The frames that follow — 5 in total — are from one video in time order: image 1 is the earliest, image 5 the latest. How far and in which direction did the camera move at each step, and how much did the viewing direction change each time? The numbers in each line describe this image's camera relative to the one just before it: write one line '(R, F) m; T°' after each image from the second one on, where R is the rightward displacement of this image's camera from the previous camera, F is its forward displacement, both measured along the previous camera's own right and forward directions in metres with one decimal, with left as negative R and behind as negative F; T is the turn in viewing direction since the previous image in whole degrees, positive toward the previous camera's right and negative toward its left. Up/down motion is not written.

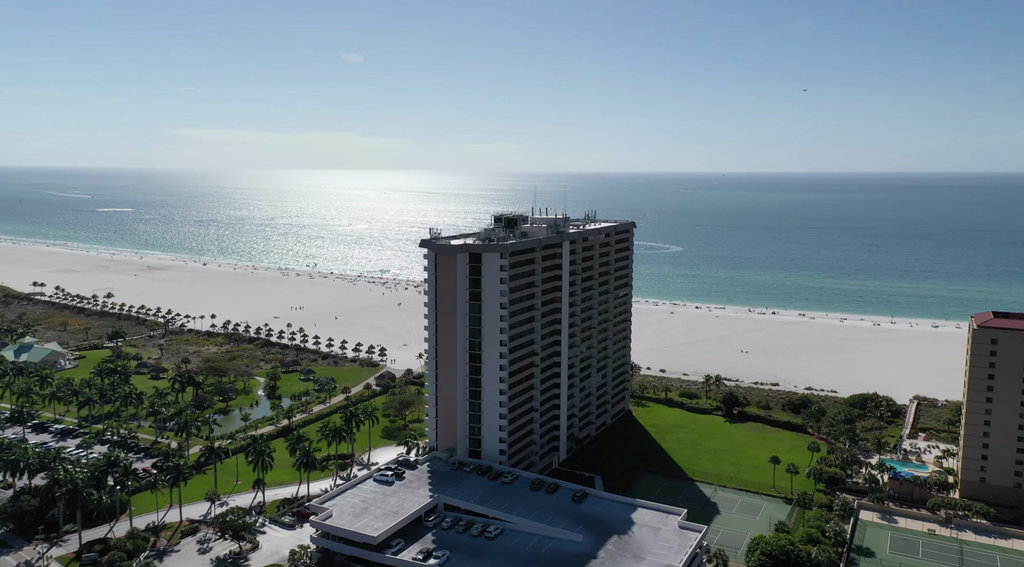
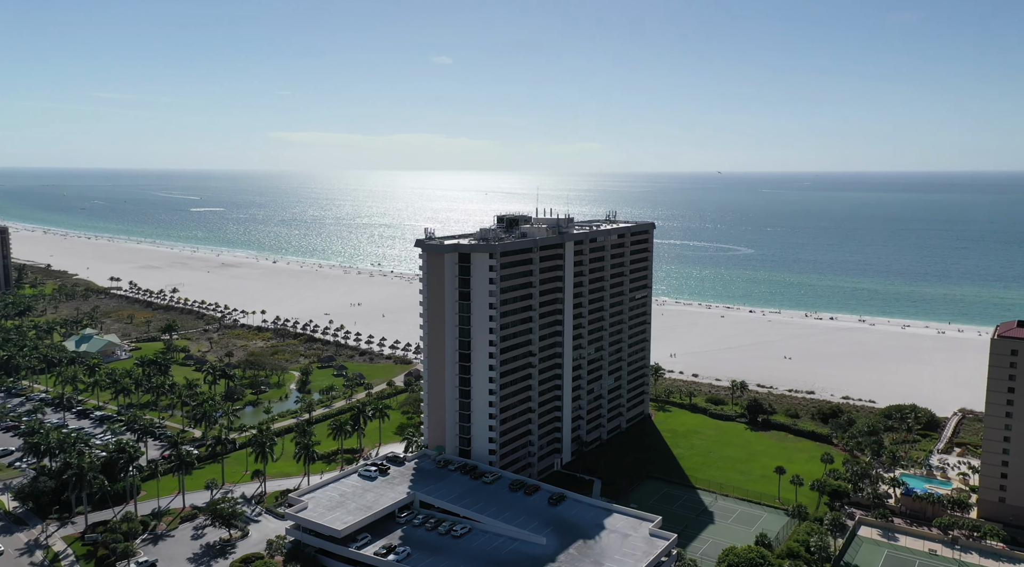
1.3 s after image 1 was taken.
(+10.8, +0.4) m; -6°
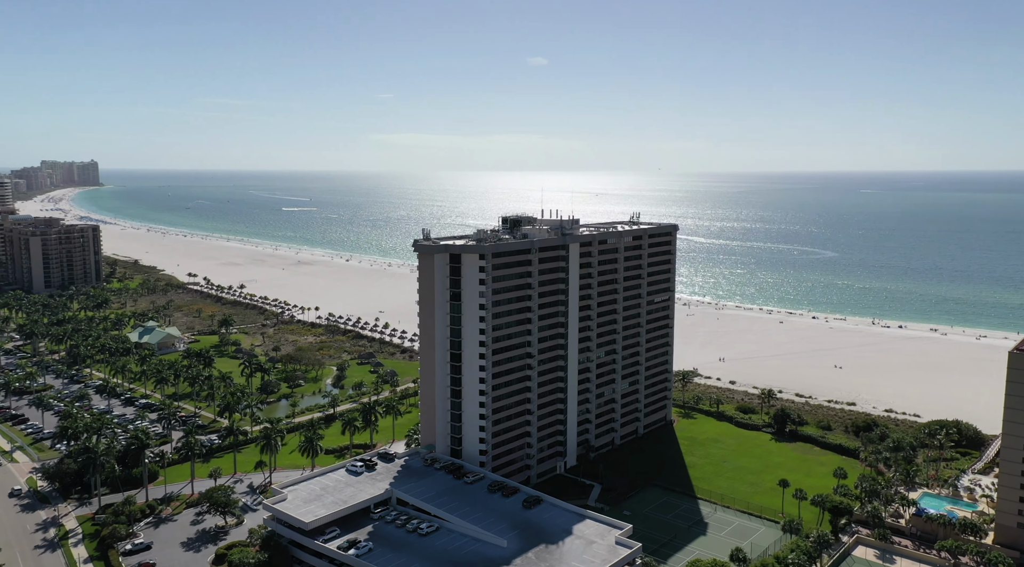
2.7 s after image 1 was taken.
(+11.6, +0.7) m; -7°
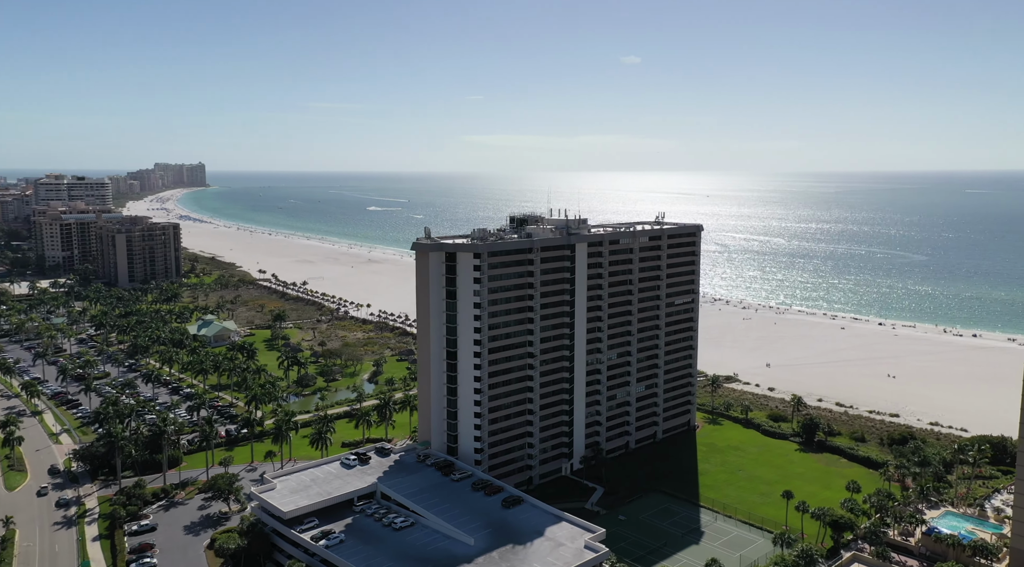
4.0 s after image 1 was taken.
(+10.8, +0.8) m; -7°
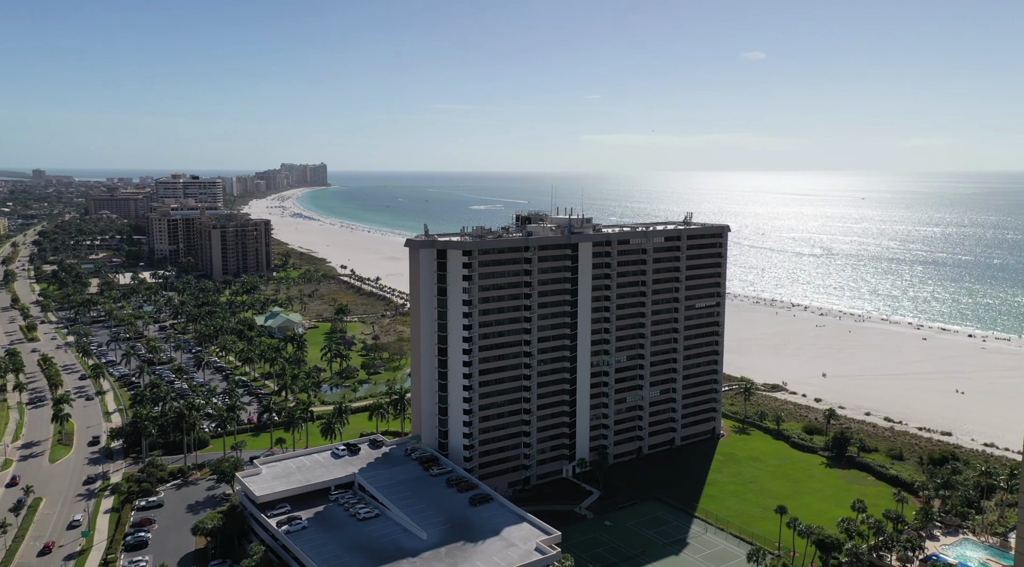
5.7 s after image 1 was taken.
(+13.9, +1.6) m; -8°
